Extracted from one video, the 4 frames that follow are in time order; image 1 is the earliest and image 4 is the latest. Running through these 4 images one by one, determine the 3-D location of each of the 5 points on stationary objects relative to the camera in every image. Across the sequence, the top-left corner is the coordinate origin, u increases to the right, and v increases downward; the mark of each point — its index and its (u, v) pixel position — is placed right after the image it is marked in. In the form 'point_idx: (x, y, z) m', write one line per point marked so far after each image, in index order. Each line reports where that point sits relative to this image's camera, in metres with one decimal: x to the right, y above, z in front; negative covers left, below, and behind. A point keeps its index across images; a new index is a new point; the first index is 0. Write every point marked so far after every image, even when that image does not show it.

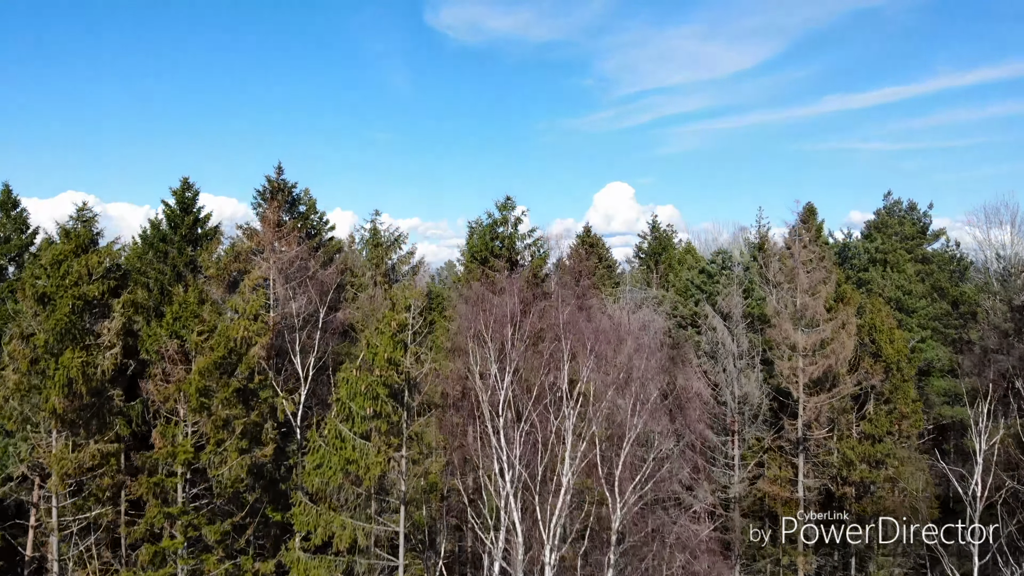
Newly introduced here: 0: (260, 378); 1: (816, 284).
0: (-5.7, -2.1, +12.9) m
1: (+9.7, +0.1, +18.3) m
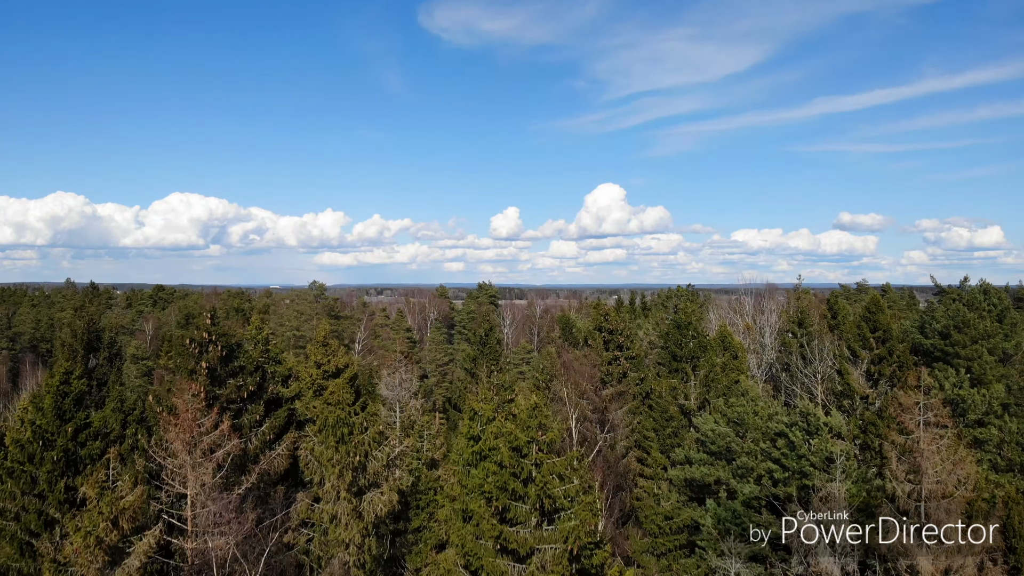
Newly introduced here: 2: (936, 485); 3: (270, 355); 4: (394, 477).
0: (-5.1, -6.8, +7.8) m
1: (+10.2, -4.6, +13.4) m
2: (+9.9, -4.8, +13.3) m
3: (-7.1, -2.0, +17.7) m
4: (-2.9, -4.5, +13.8) m
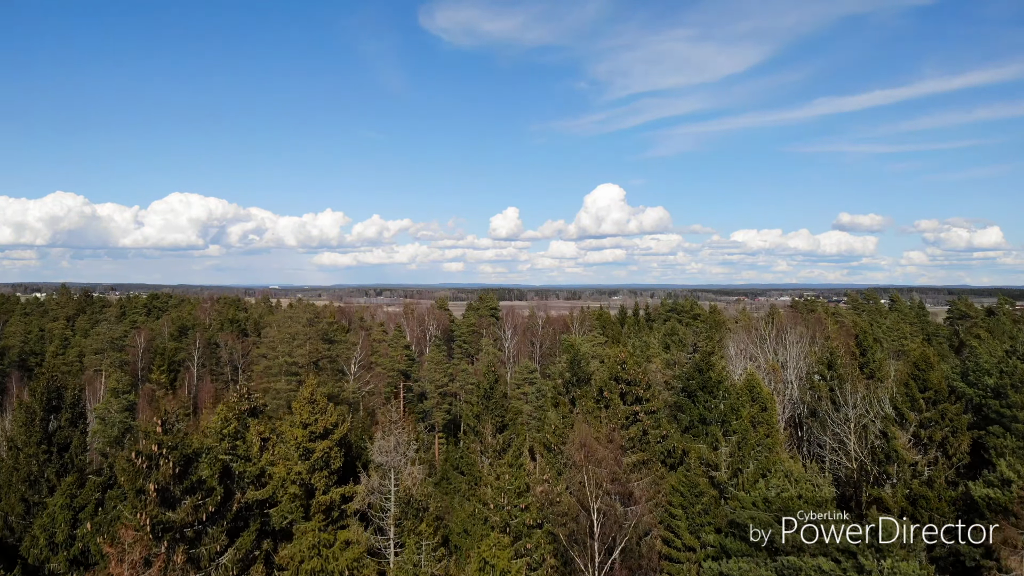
0: (-4.8, -8.9, +5.2) m
1: (+10.6, -6.7, +10.9) m
2: (+10.2, -6.9, +10.7) m
3: (-6.8, -4.1, +15.1) m
4: (-2.5, -6.7, +11.3) m
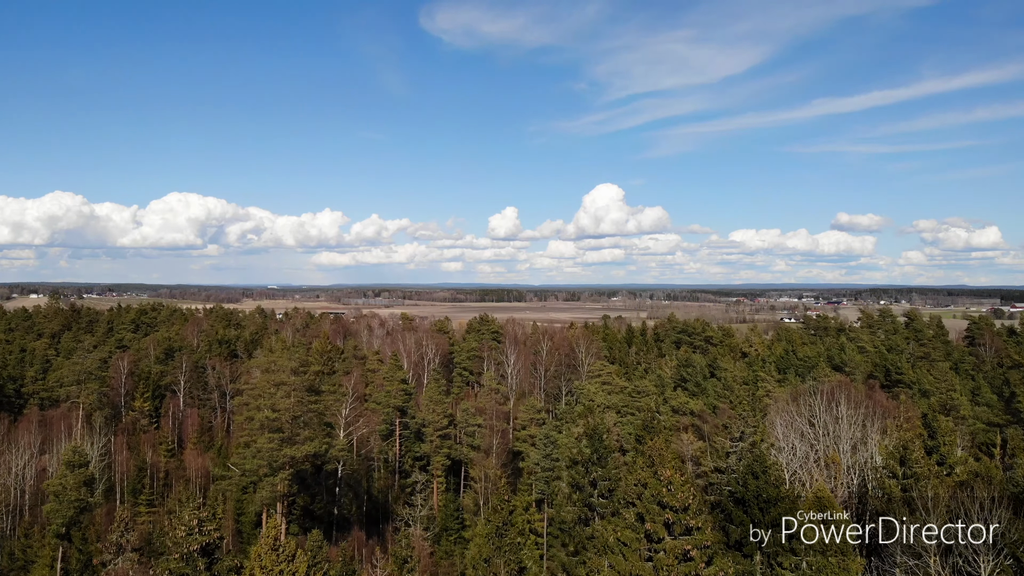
0: (-4.1, -12.7, +0.2) m
1: (+11.3, -10.5, +5.9) m
2: (+10.9, -10.7, +5.8) m
3: (-6.1, -7.9, +10.1) m
4: (-1.8, -10.4, +6.3) m
